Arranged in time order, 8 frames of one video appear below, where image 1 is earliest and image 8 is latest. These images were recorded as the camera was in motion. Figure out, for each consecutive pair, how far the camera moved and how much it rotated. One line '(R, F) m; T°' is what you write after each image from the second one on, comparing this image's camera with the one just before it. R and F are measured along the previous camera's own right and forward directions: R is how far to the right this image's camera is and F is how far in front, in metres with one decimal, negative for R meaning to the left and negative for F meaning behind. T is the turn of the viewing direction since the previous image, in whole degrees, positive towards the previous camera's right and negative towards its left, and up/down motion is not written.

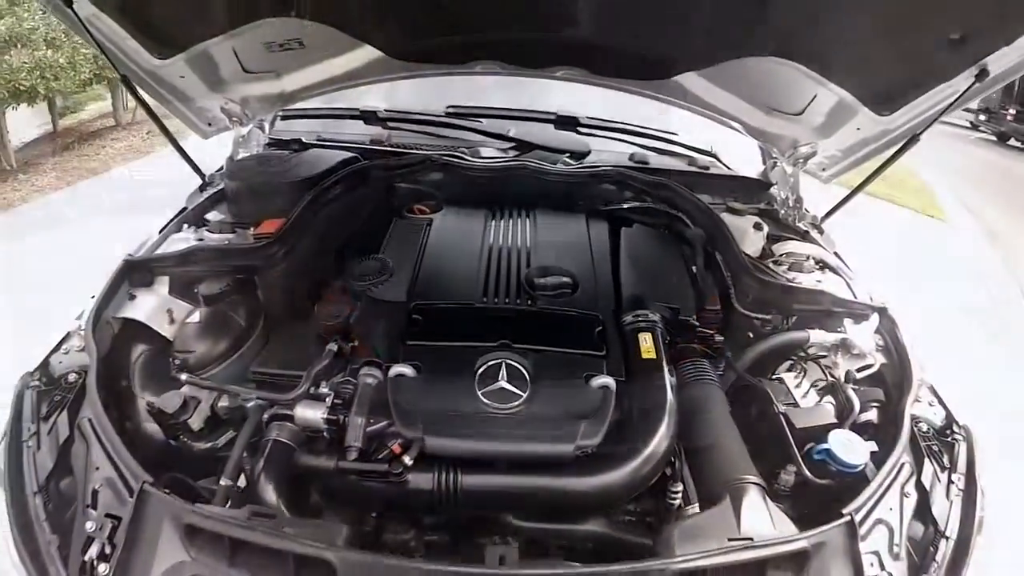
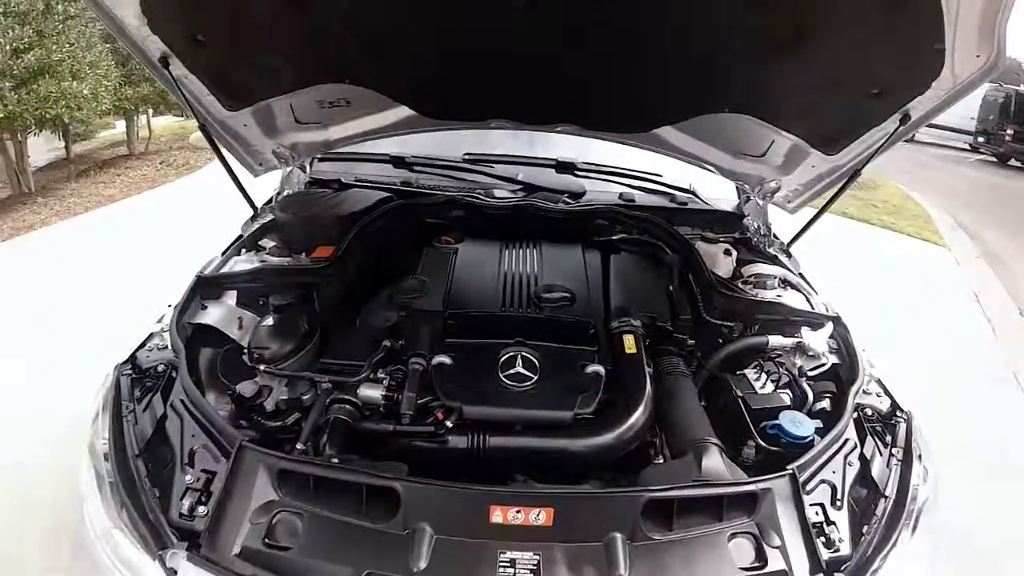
(0.0, -0.3) m; +1°
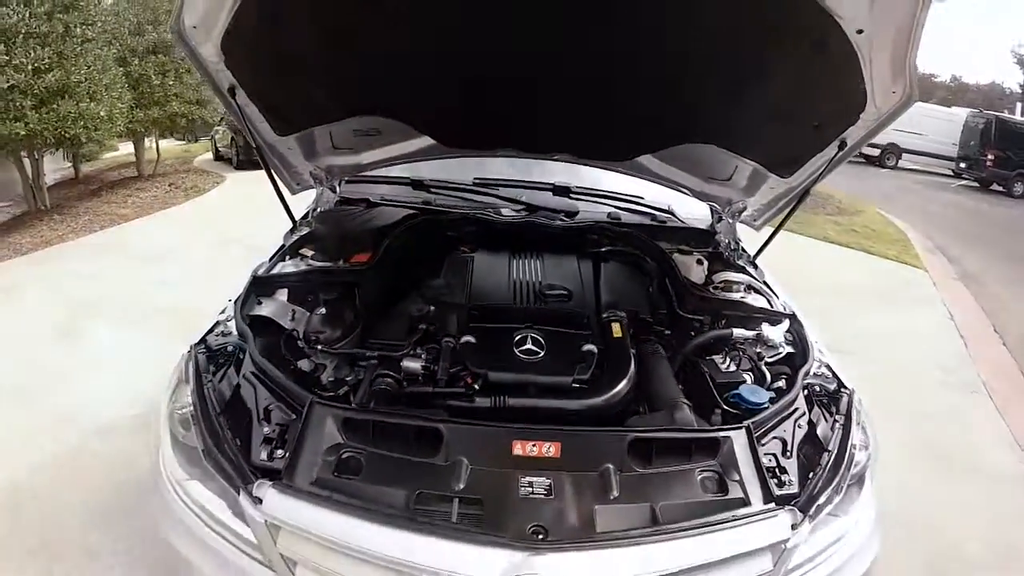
(-0.1, -0.3) m; +1°
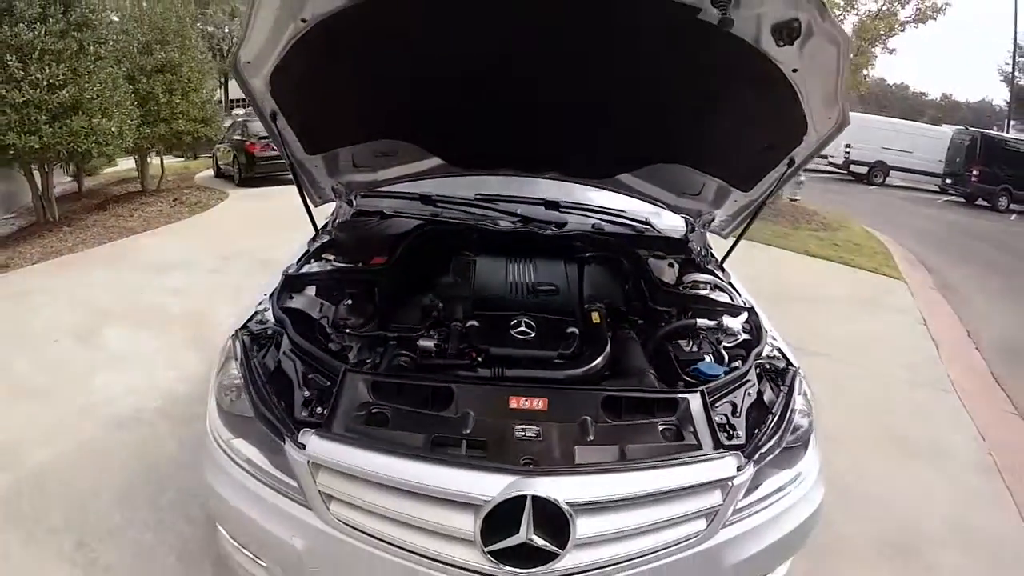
(0.0, -0.3) m; 0°
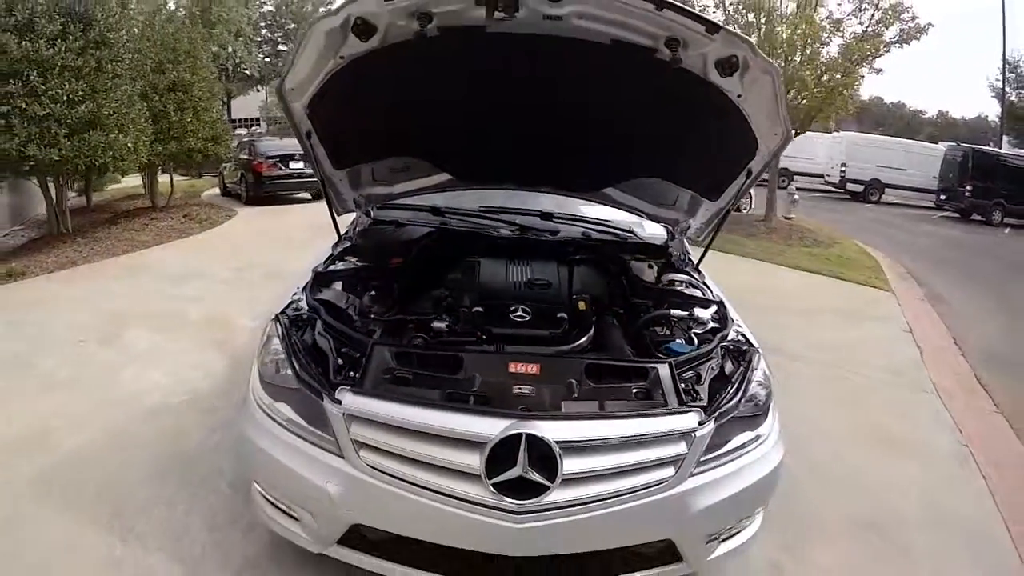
(0.0, -0.4) m; 0°
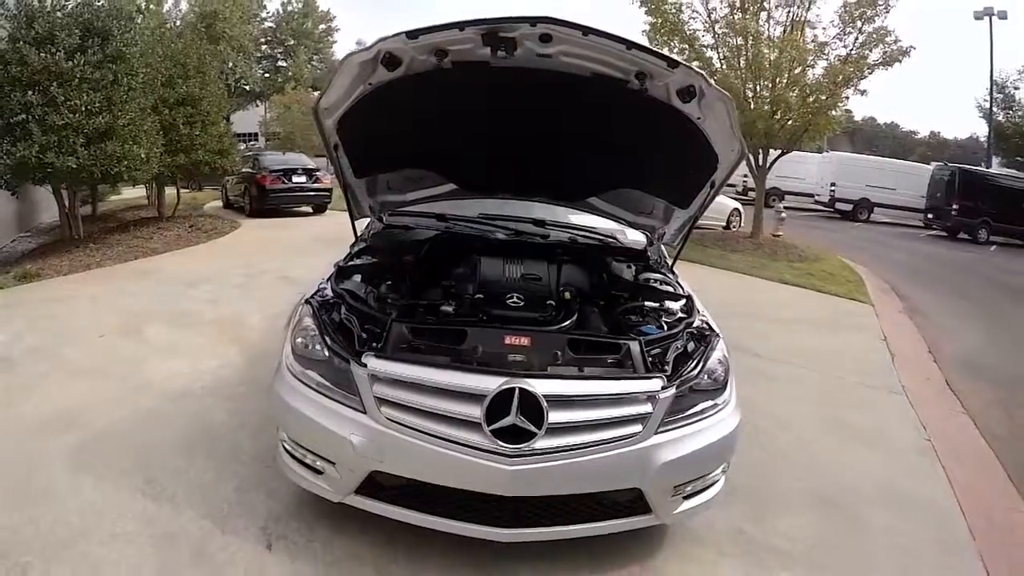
(0.0, -0.4) m; 0°
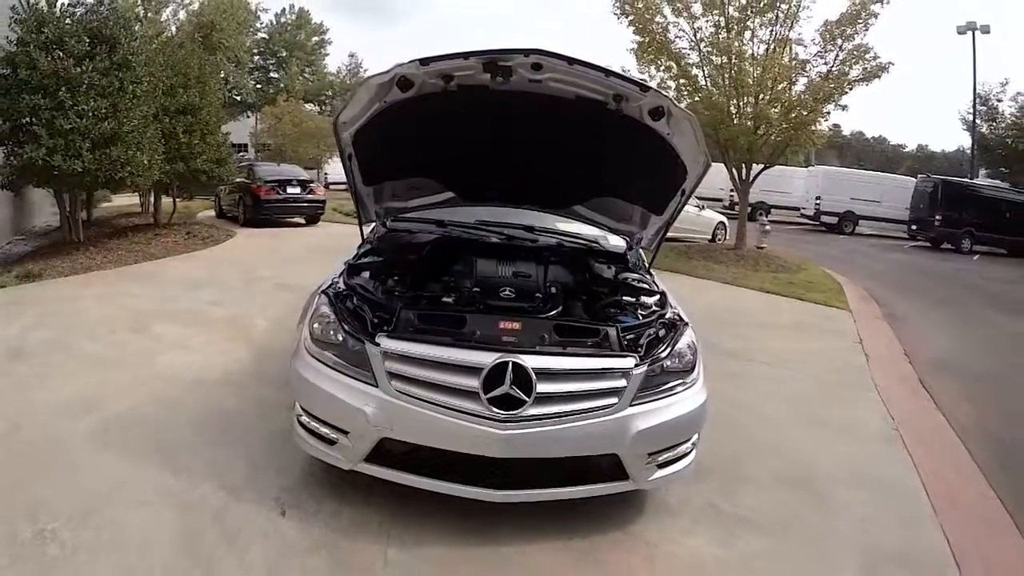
(0.0, -0.4) m; +1°
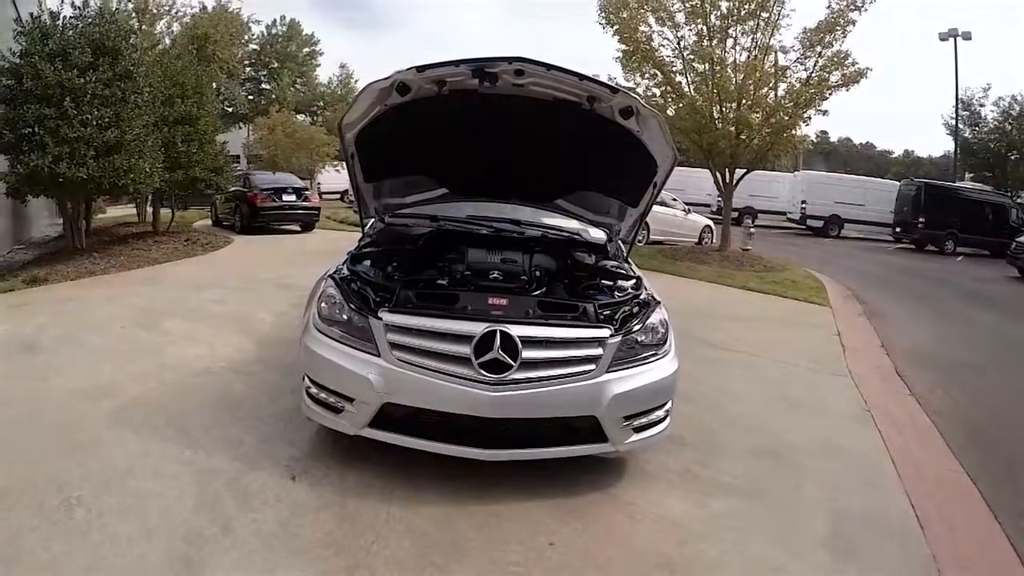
(0.0, -0.4) m; +1°
